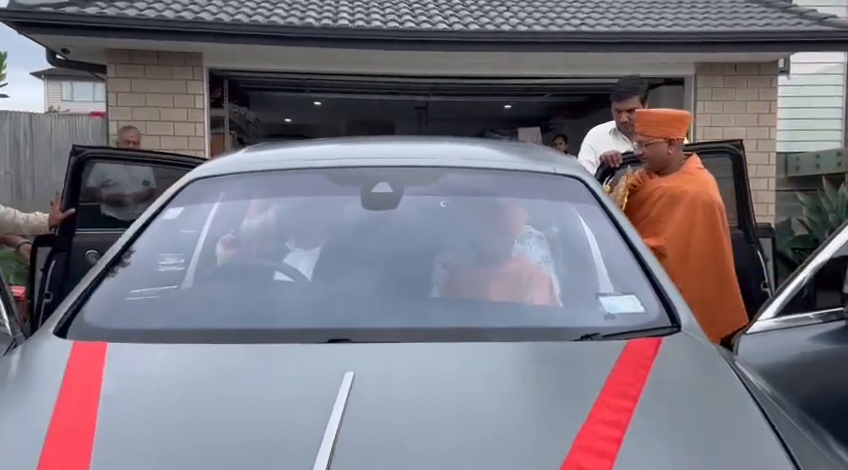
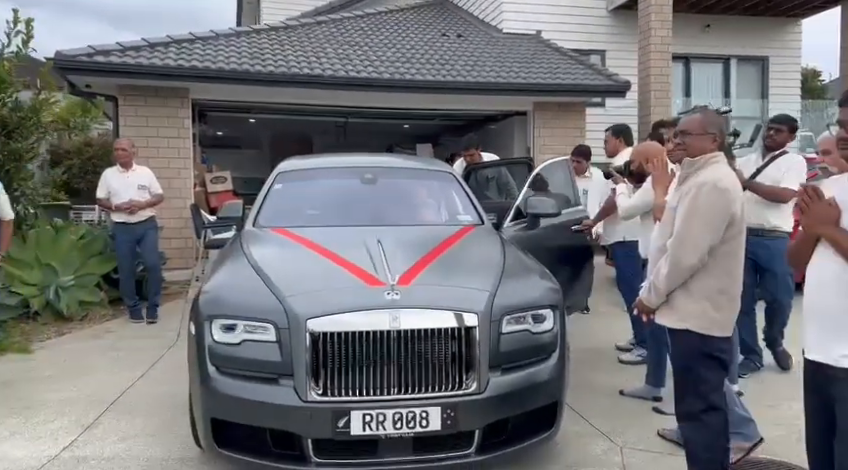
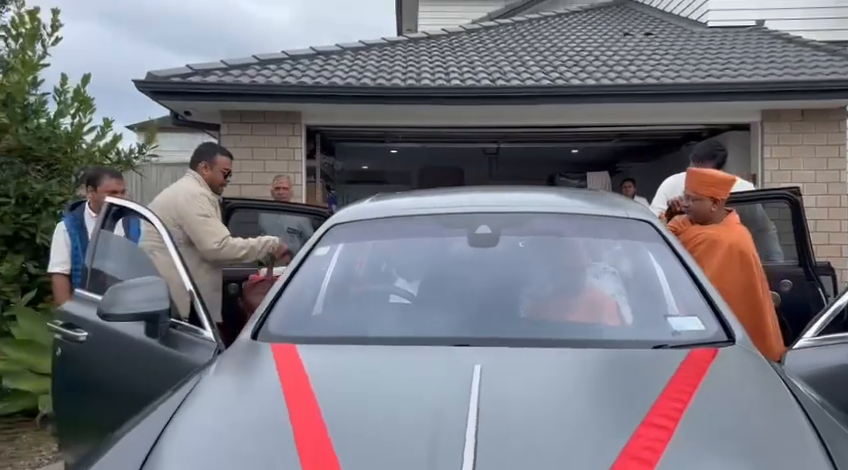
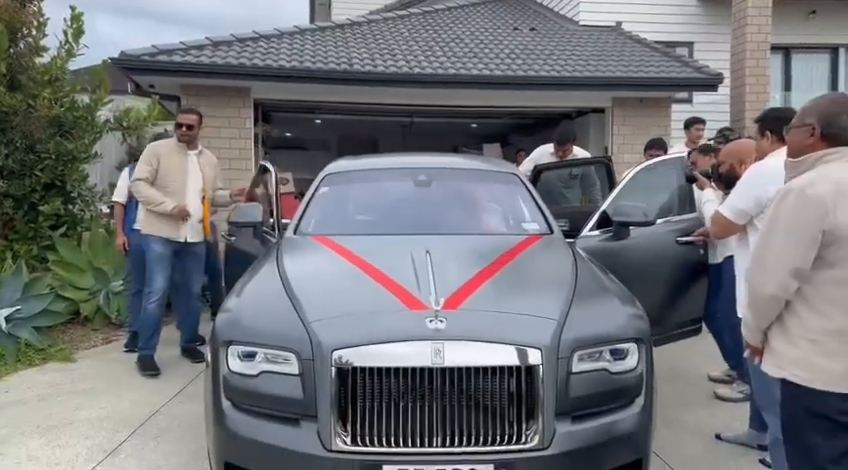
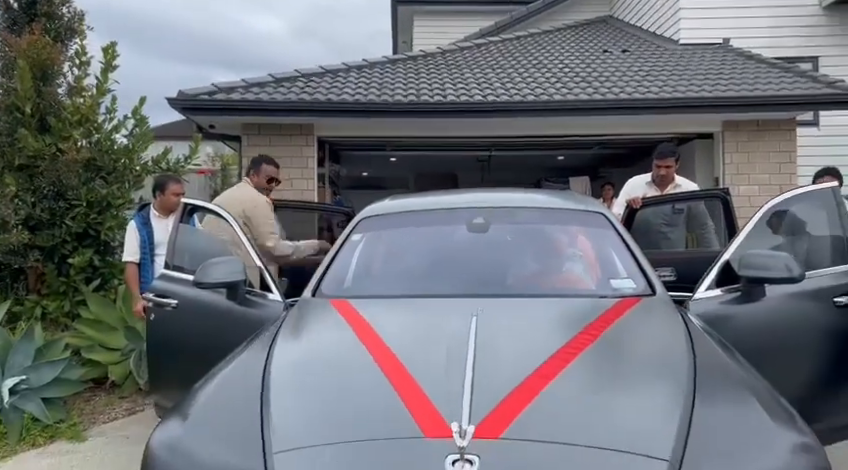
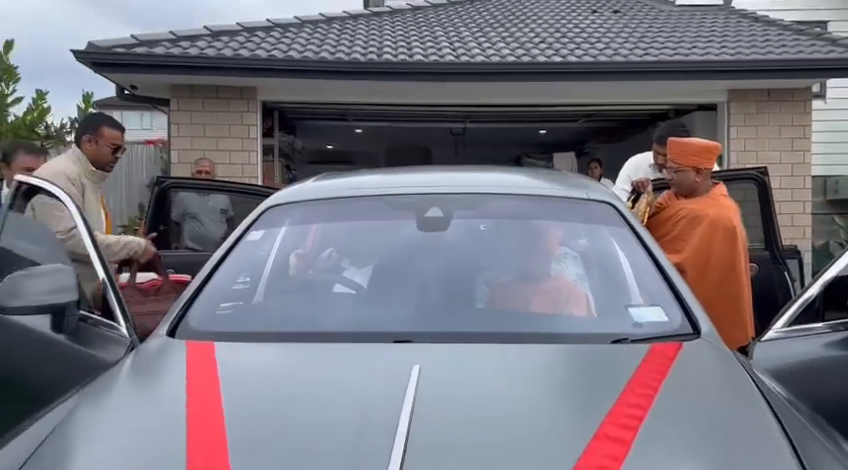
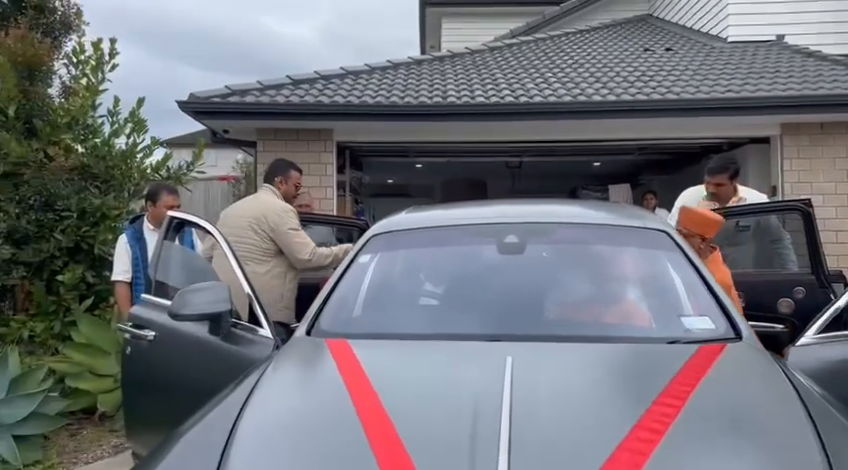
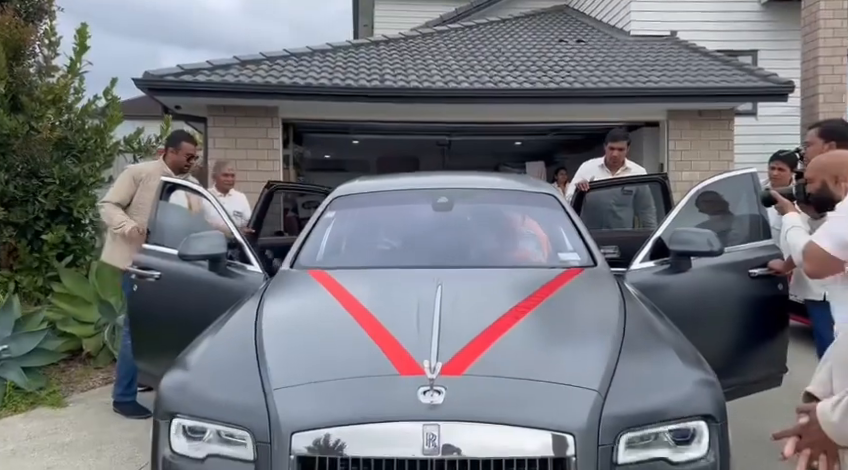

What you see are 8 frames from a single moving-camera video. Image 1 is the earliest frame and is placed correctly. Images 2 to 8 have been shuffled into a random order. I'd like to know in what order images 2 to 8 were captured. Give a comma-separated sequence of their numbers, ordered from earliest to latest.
6, 3, 7, 5, 8, 4, 2
